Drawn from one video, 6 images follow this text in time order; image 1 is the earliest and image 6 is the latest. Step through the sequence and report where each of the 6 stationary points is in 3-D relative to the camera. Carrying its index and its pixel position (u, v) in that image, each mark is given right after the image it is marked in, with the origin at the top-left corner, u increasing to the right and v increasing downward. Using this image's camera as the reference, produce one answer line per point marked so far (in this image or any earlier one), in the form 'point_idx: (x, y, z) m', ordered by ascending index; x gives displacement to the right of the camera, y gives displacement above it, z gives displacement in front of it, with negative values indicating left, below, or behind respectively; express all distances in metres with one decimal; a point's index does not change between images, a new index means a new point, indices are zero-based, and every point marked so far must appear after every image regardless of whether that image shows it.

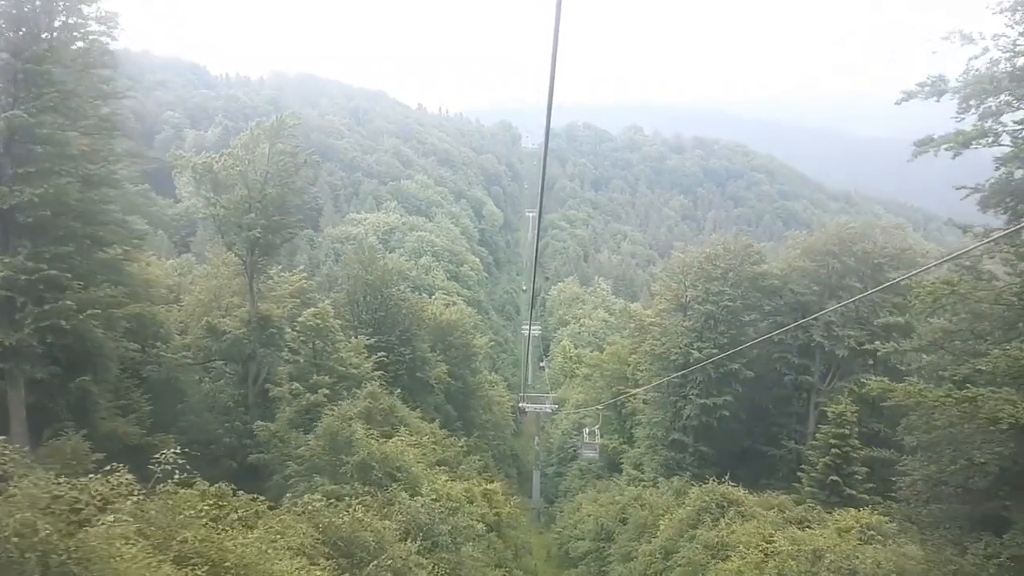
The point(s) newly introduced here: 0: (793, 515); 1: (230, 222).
0: (+6.8, -5.6, +16.2) m
1: (-8.3, +2.1, +19.2) m
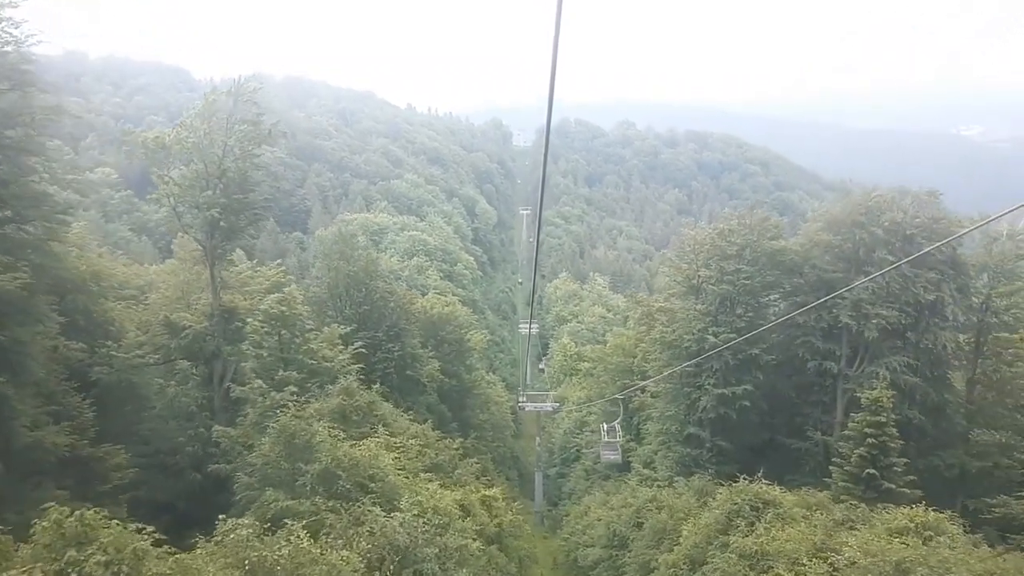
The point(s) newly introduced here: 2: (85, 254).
0: (+6.9, -4.9, +14.2) m
1: (-8.5, +2.4, +17.1) m
2: (-11.0, +0.9, +17.3) m
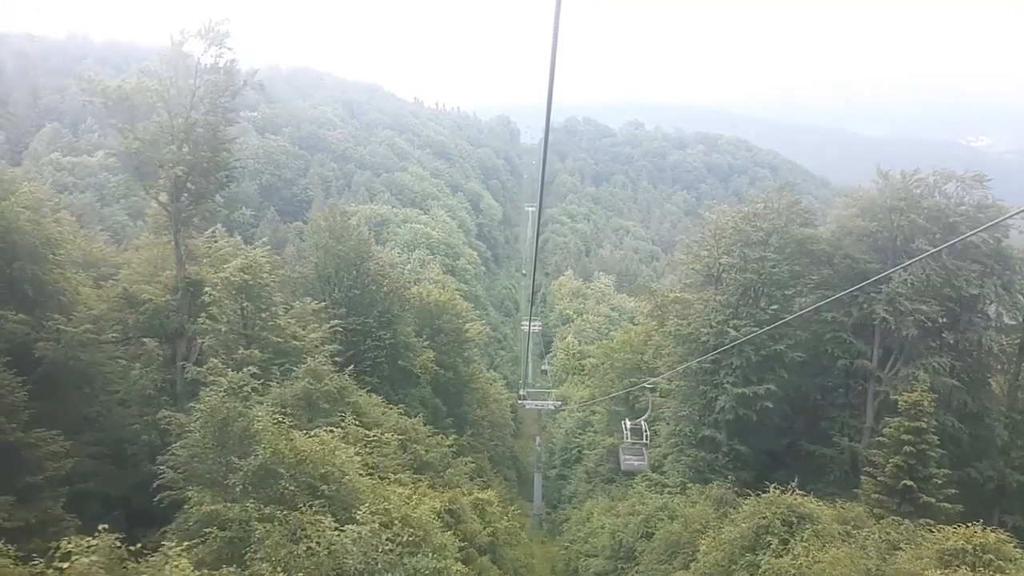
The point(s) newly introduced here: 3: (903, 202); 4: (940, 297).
0: (+6.8, -4.6, +12.3) m
1: (-8.4, +3.1, +15.3) m
2: (-10.9, +1.6, +15.5) m
3: (+11.1, +2.5, +19.0) m
4: (+12.2, -0.3, +19.1) m
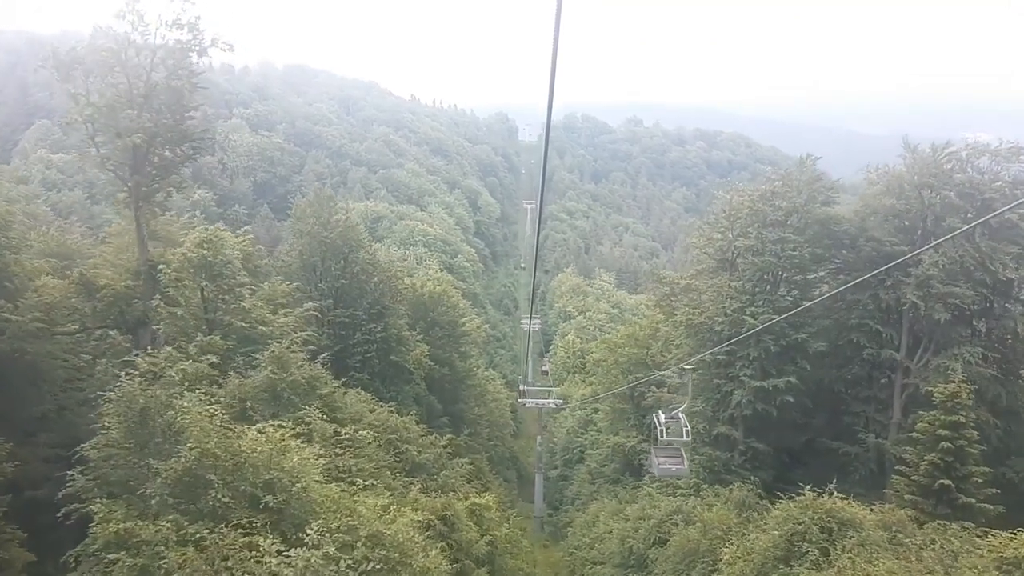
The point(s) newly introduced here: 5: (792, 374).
0: (+6.8, -4.2, +10.8) m
1: (-8.4, +3.4, +13.8) m
2: (-11.0, +1.9, +14.0) m
3: (+11.0, +2.9, +17.5) m
4: (+12.1, +0.2, +17.6) m
5: (+7.6, -2.4, +18.4) m
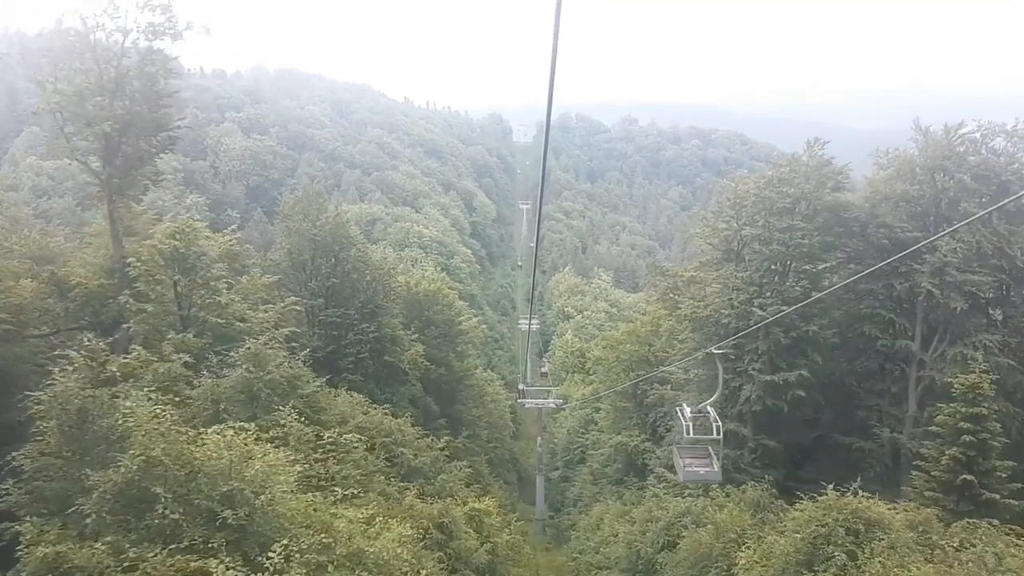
0: (+6.8, -3.9, +10.1) m
1: (-8.5, +3.4, +13.0) m
2: (-11.1, +1.9, +13.2) m
3: (+10.9, +3.2, +16.8) m
4: (+12.1, +0.5, +16.9) m
5: (+7.6, -2.1, +17.6) m
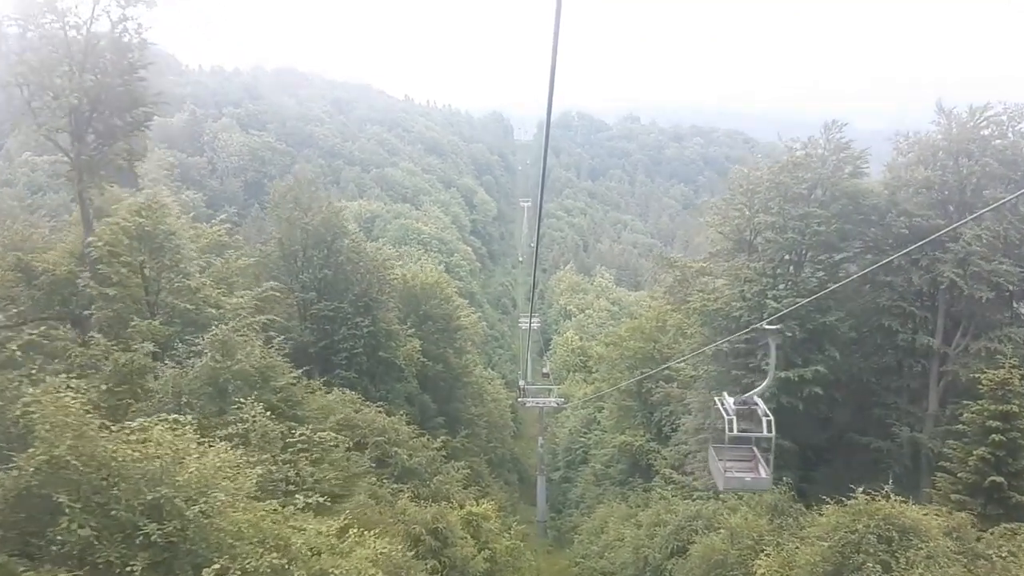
0: (+6.8, -3.7, +9.2) m
1: (-8.5, +3.6, +12.1) m
2: (-11.0, +2.1, +12.3) m
3: (+11.0, +3.4, +16.0) m
4: (+12.1, +0.7, +16.0) m
5: (+7.6, -1.9, +16.7) m
